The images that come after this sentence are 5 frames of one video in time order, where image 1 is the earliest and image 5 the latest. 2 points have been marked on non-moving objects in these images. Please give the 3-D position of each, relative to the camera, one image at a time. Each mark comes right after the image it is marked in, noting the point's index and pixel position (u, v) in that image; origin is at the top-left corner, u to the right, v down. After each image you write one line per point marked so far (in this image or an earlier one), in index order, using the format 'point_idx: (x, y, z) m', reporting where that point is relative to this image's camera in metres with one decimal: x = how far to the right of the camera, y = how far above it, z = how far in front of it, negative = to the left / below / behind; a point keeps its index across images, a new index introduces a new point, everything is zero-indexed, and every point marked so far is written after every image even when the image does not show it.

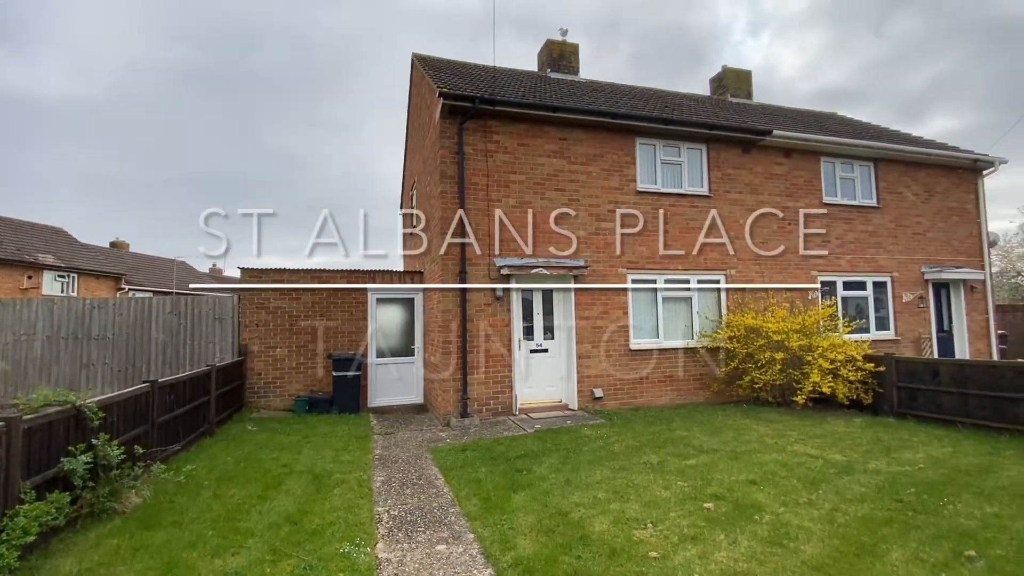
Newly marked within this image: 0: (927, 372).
0: (+6.8, -1.4, +7.9) m
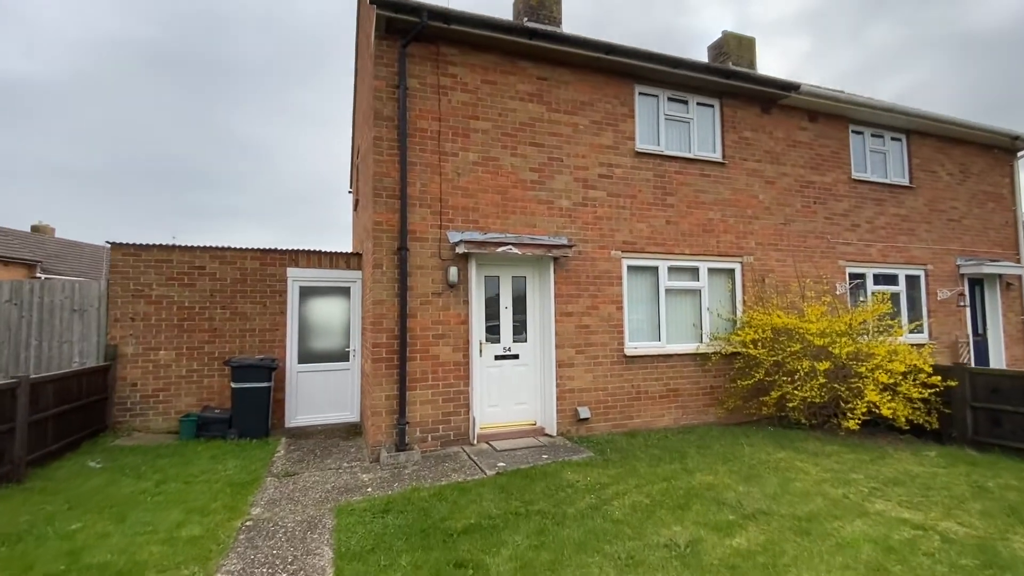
0: (+6.3, -1.3, +6.0) m
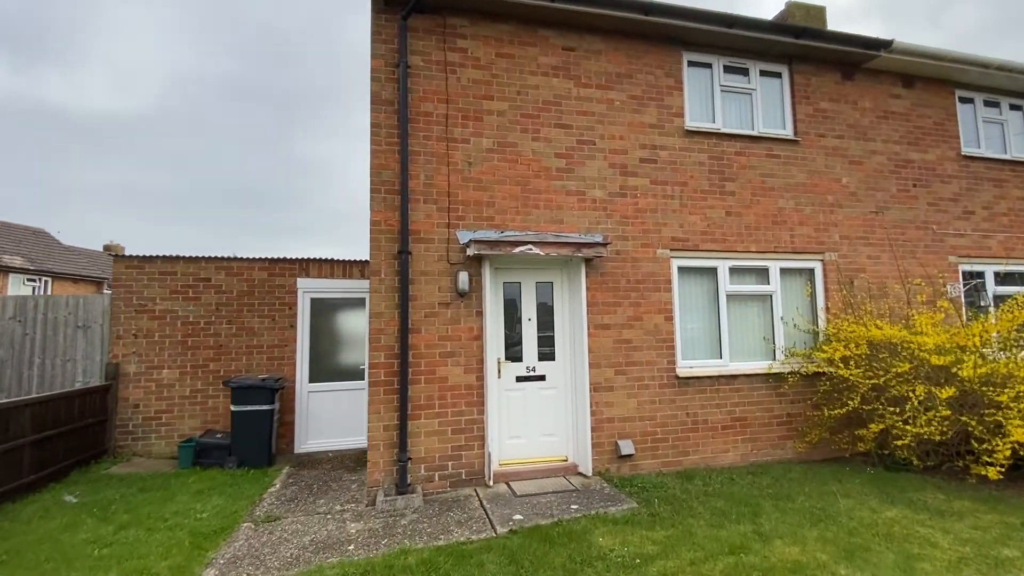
0: (+6.4, -1.2, +4.2) m
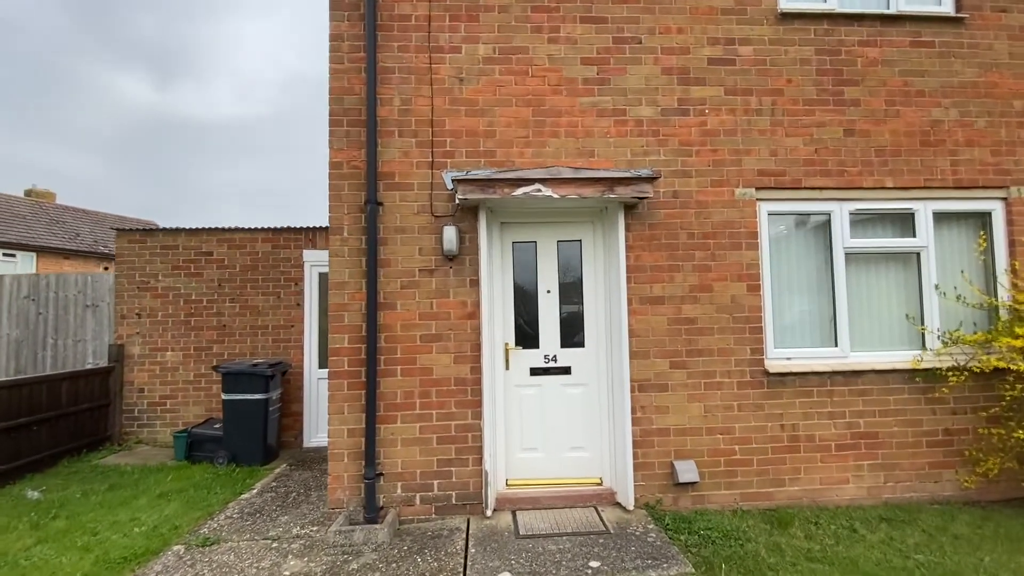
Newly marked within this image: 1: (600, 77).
0: (+6.2, -0.9, +1.6) m
1: (+0.8, +1.8, +4.2) m
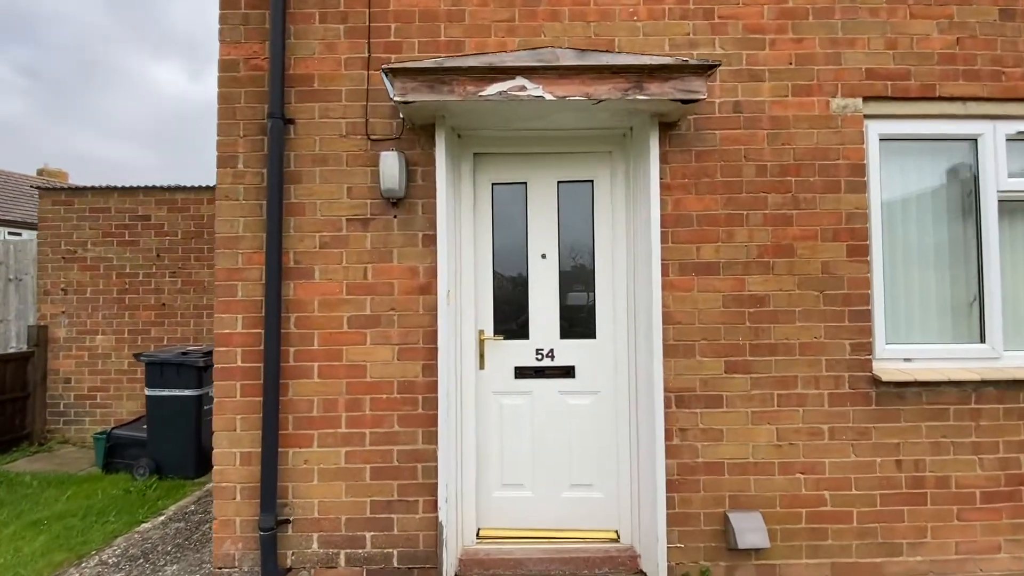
0: (+5.9, -0.8, 0.0) m
1: (+0.7, +2.1, +2.8) m
